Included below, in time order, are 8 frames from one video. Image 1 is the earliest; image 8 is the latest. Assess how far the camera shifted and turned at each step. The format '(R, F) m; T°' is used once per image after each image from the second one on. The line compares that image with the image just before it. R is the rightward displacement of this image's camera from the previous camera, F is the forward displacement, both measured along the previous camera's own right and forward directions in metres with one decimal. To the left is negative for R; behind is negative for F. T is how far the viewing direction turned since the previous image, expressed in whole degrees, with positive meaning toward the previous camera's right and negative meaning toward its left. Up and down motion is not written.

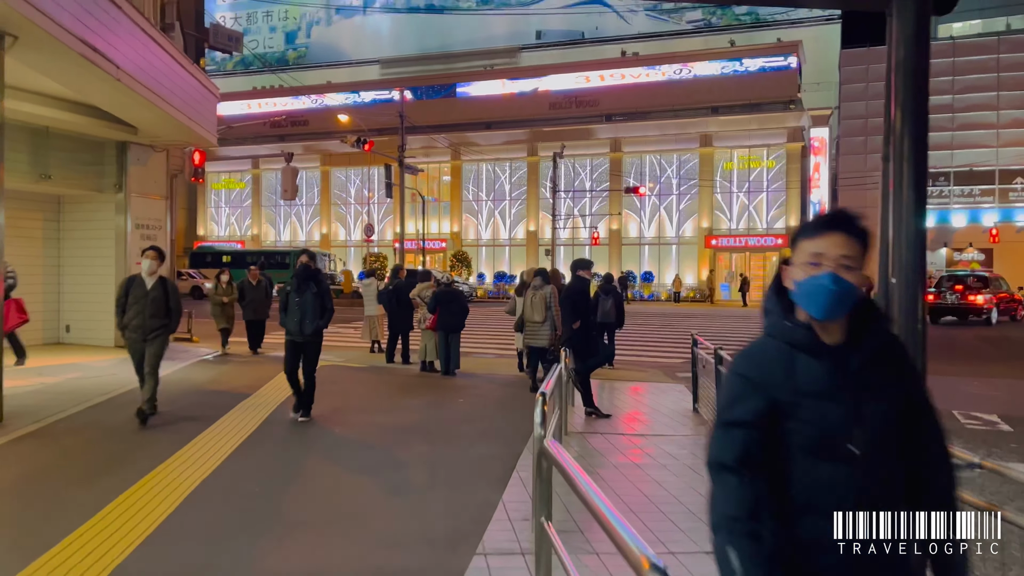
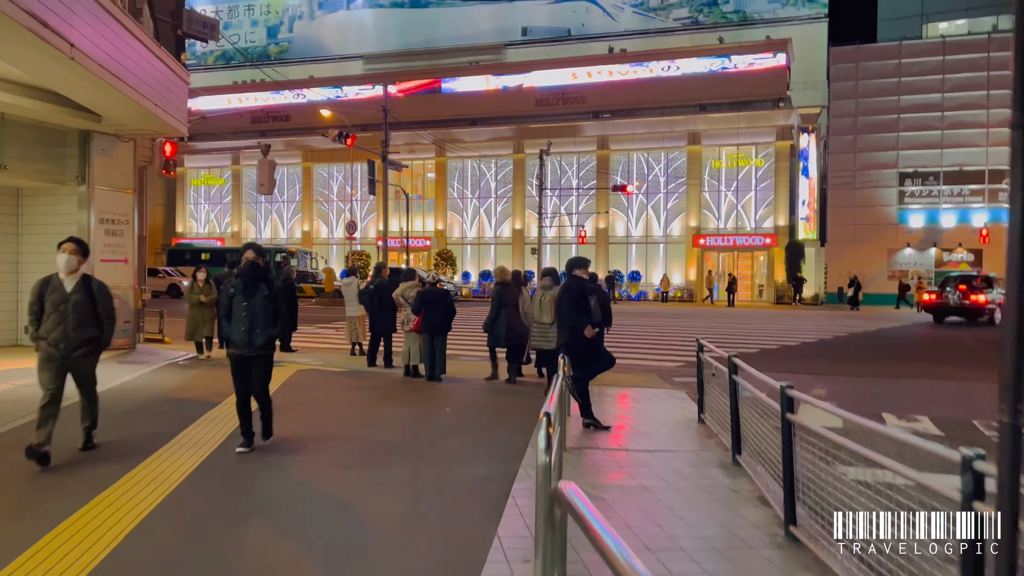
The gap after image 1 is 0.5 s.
(-0.1, +0.7) m; +1°
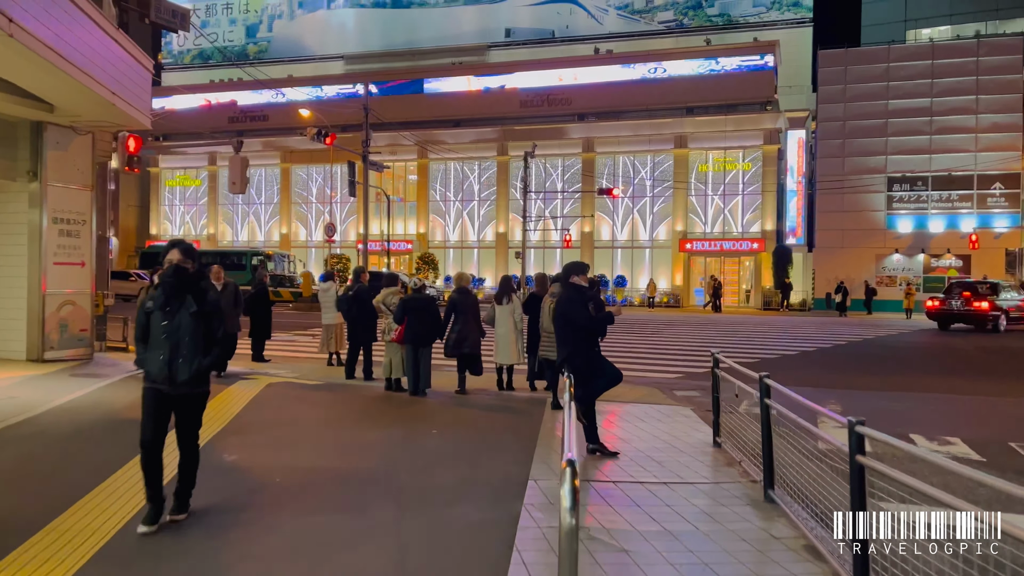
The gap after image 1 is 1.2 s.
(-0.1, +0.9) m; +1°
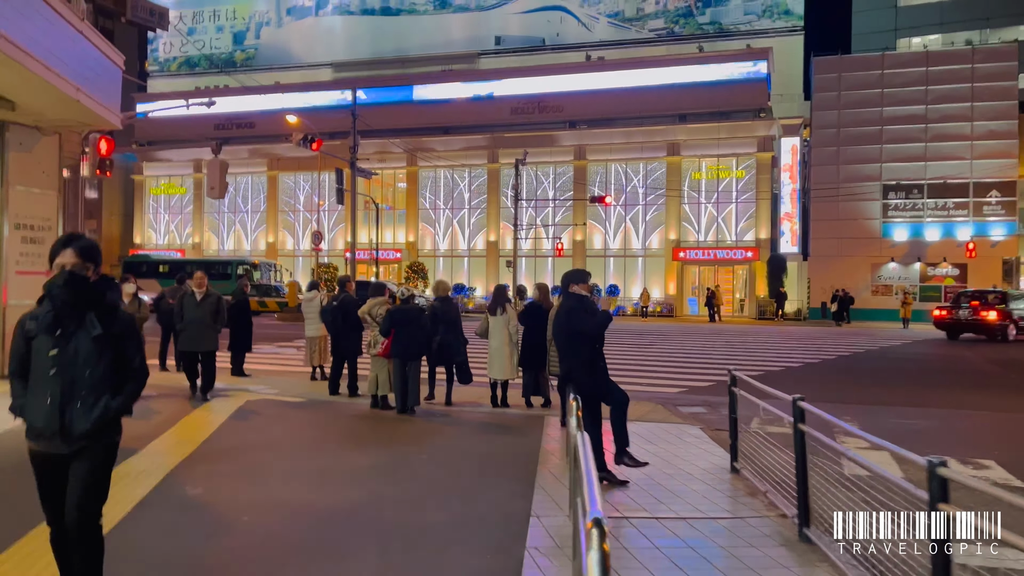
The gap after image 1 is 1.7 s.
(-0.1, +0.7) m; +1°
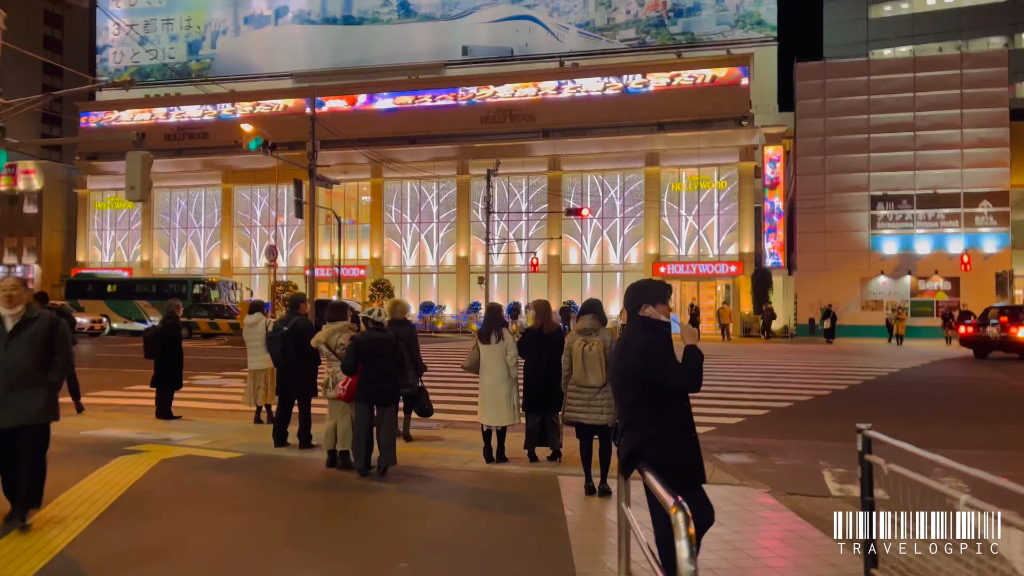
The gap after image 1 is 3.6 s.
(-0.3, +2.3) m; +3°
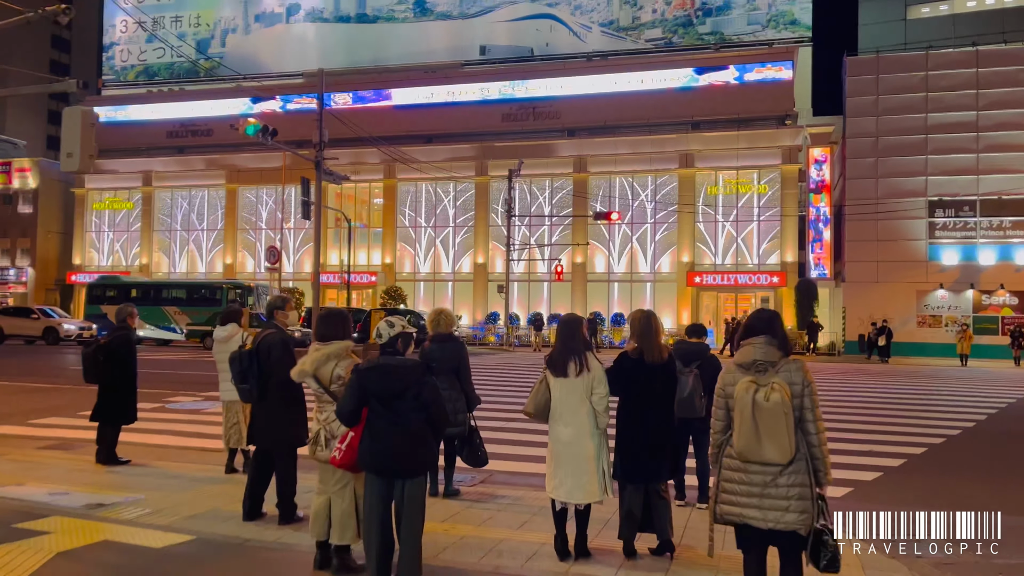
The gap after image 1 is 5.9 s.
(-0.5, +2.8) m; -1°
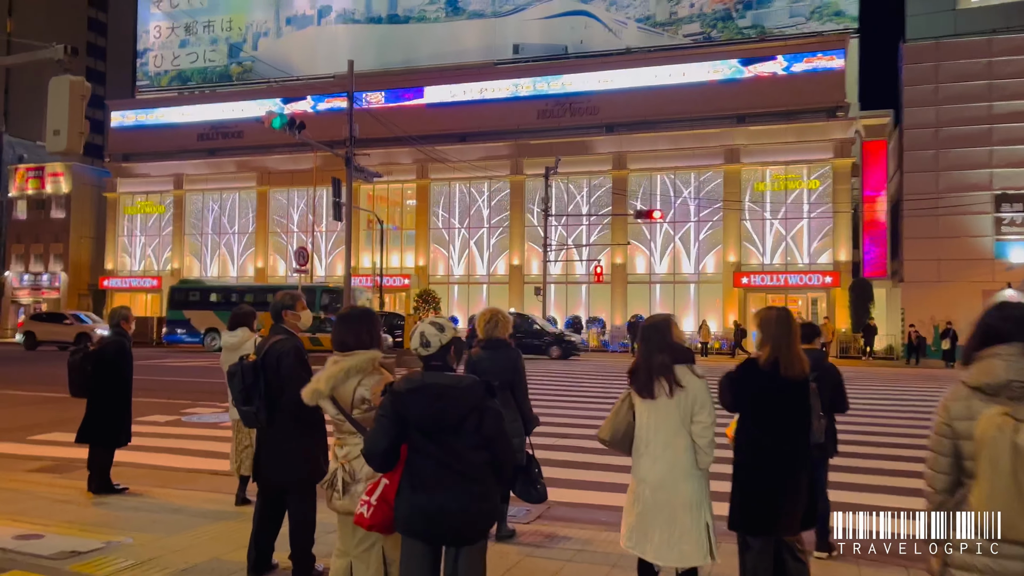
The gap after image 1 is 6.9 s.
(-0.3, +1.3) m; -2°
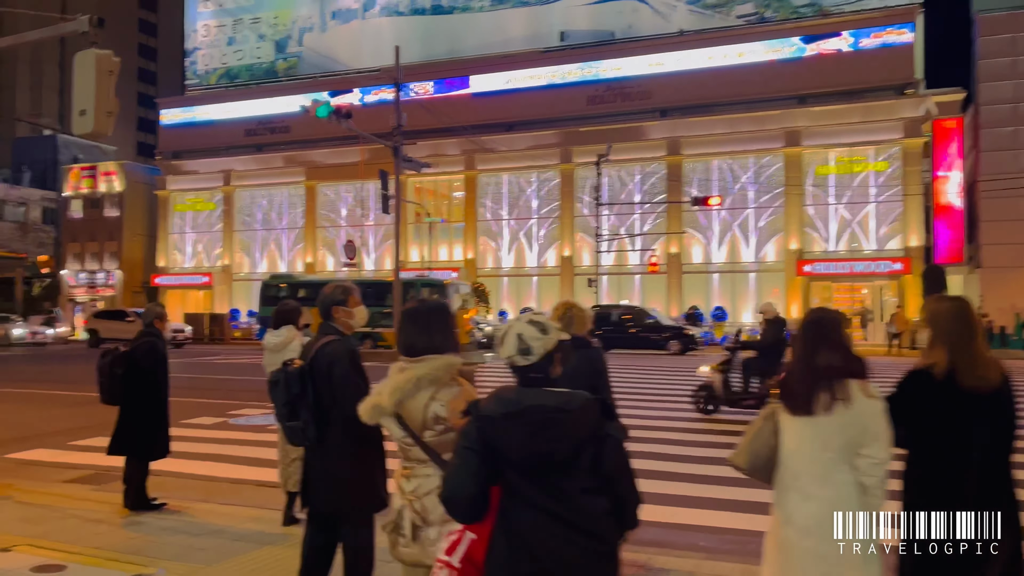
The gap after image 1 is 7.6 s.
(-0.2, +0.9) m; -3°
